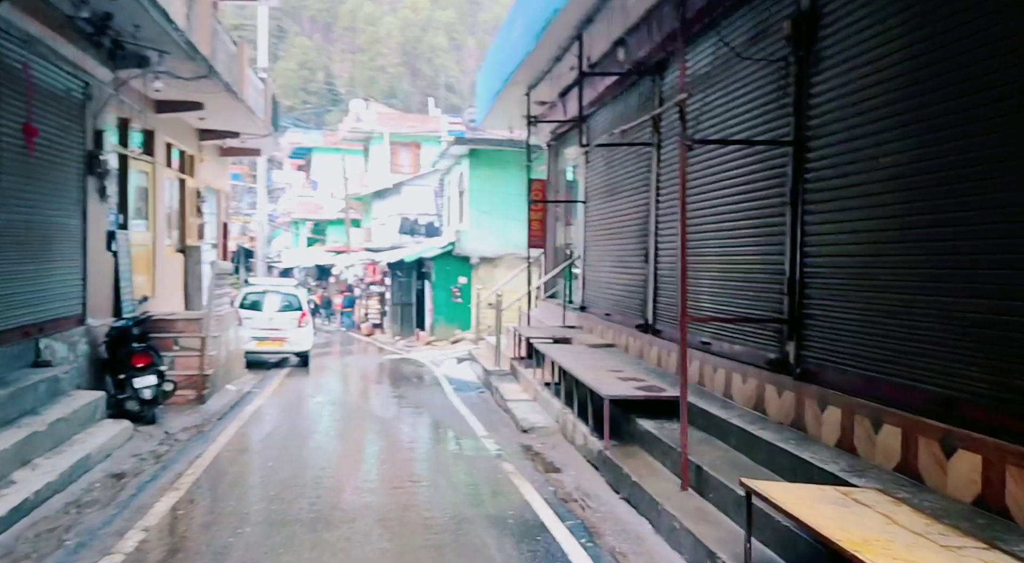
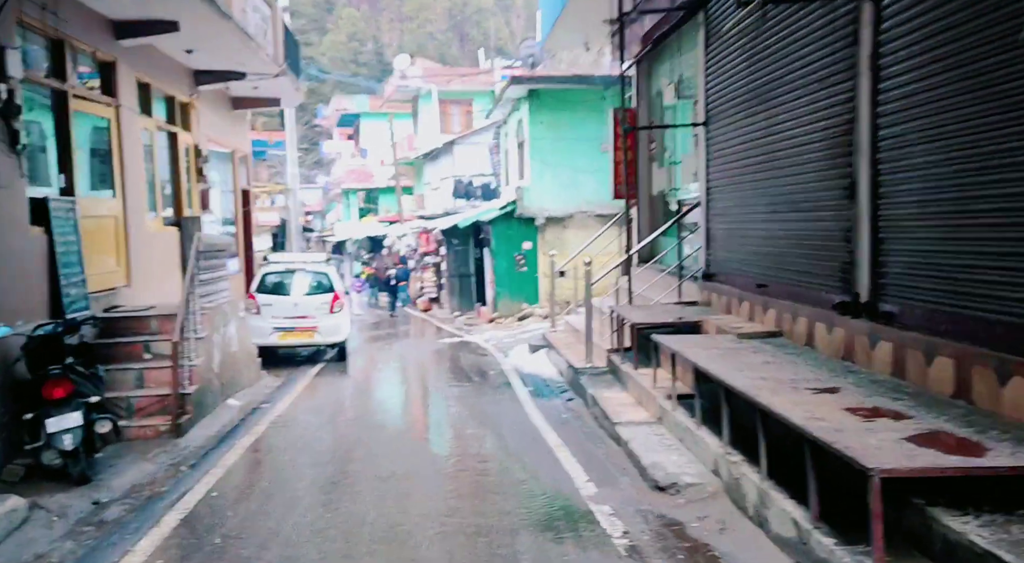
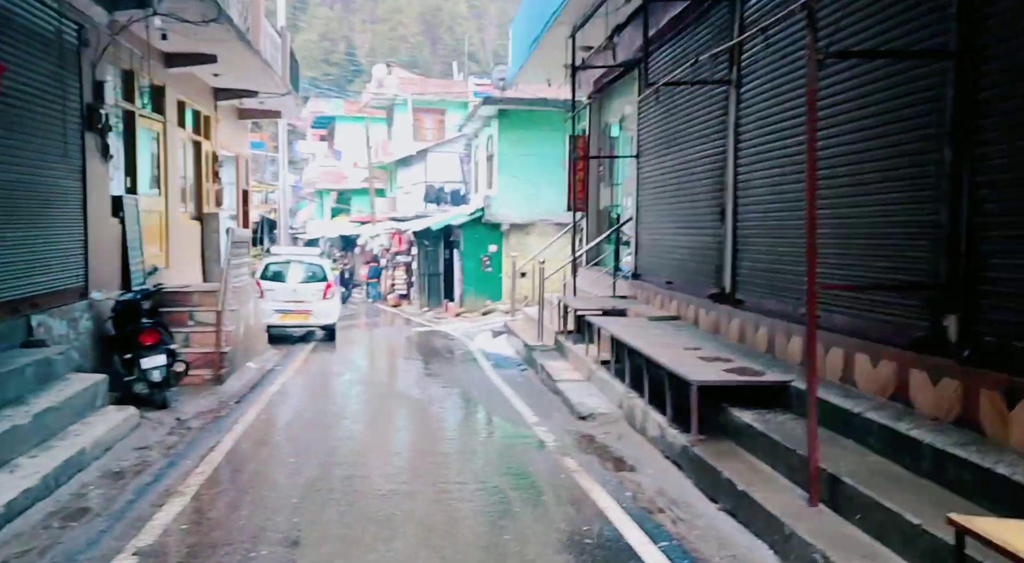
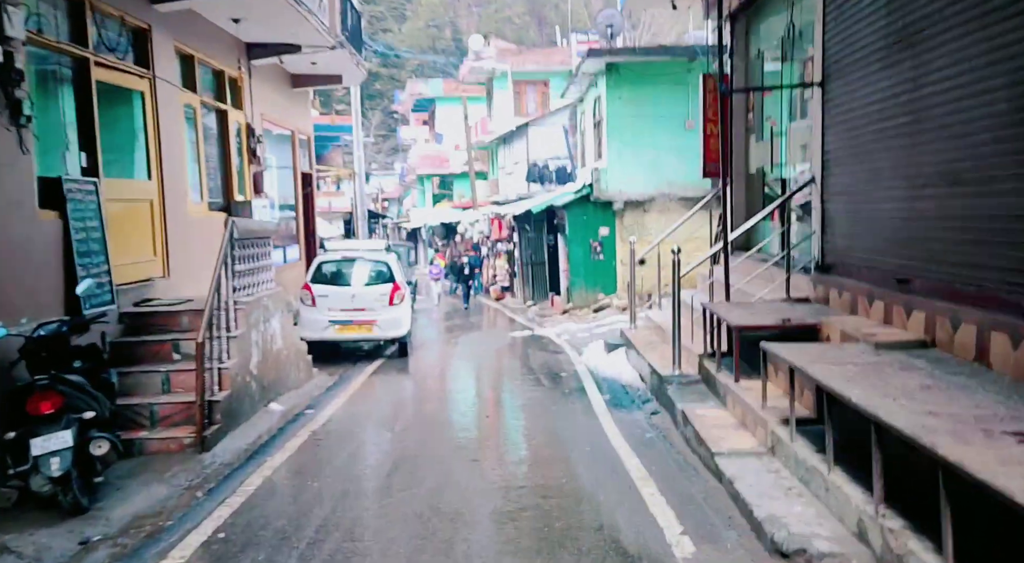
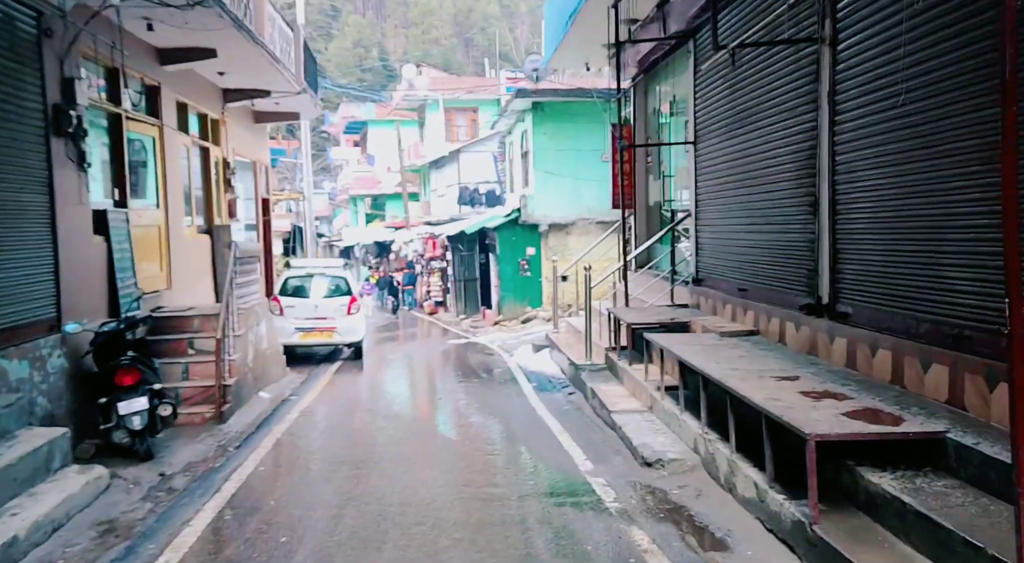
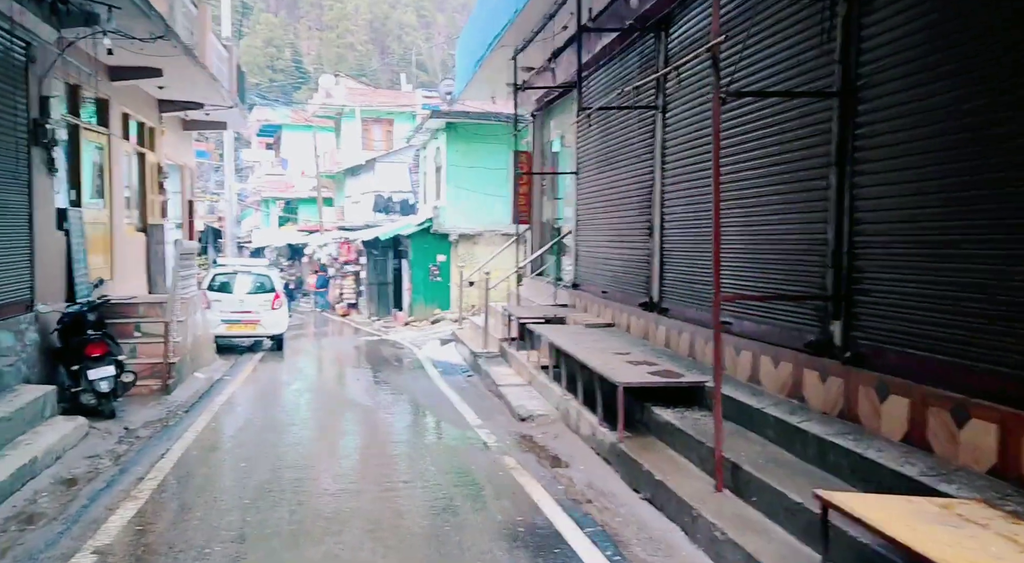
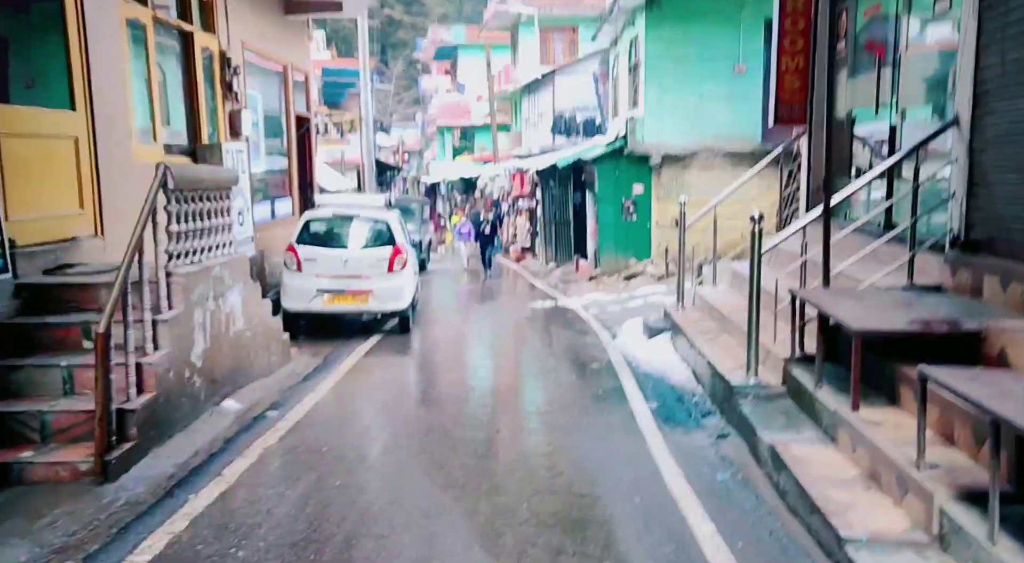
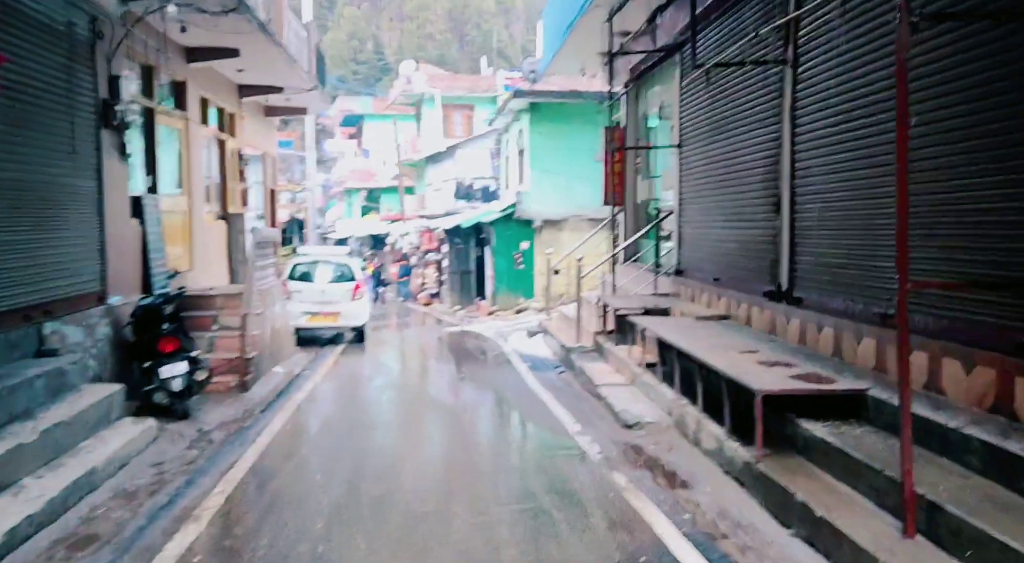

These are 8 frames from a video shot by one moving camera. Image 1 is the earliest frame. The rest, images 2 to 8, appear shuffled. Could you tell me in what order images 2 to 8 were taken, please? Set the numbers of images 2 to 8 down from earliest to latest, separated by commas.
6, 3, 8, 5, 2, 4, 7
